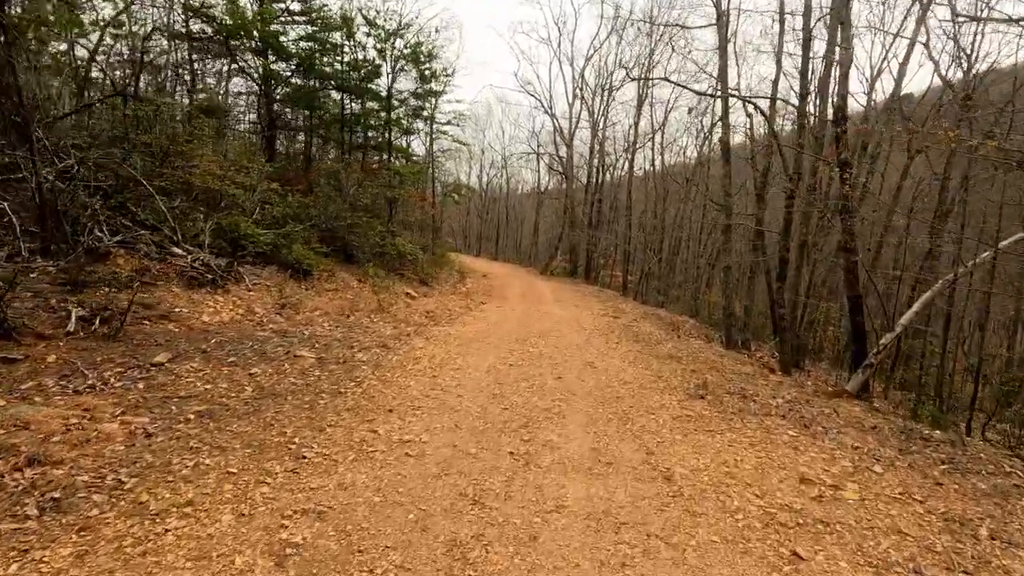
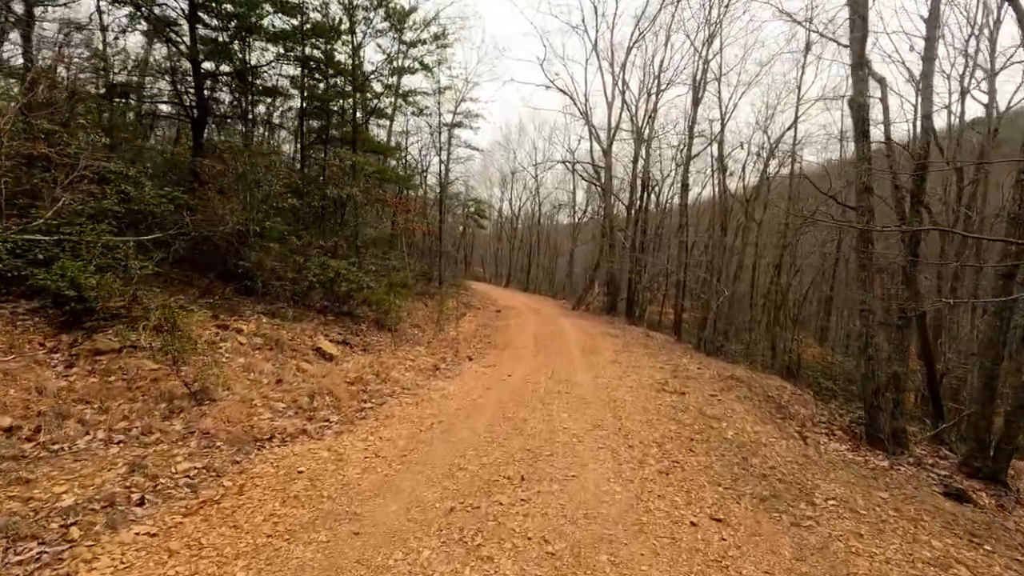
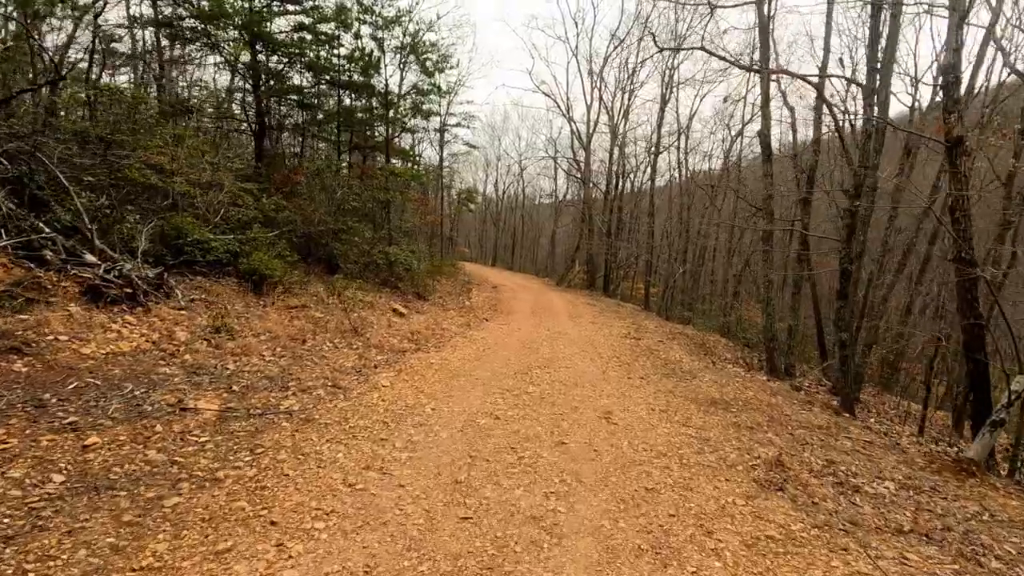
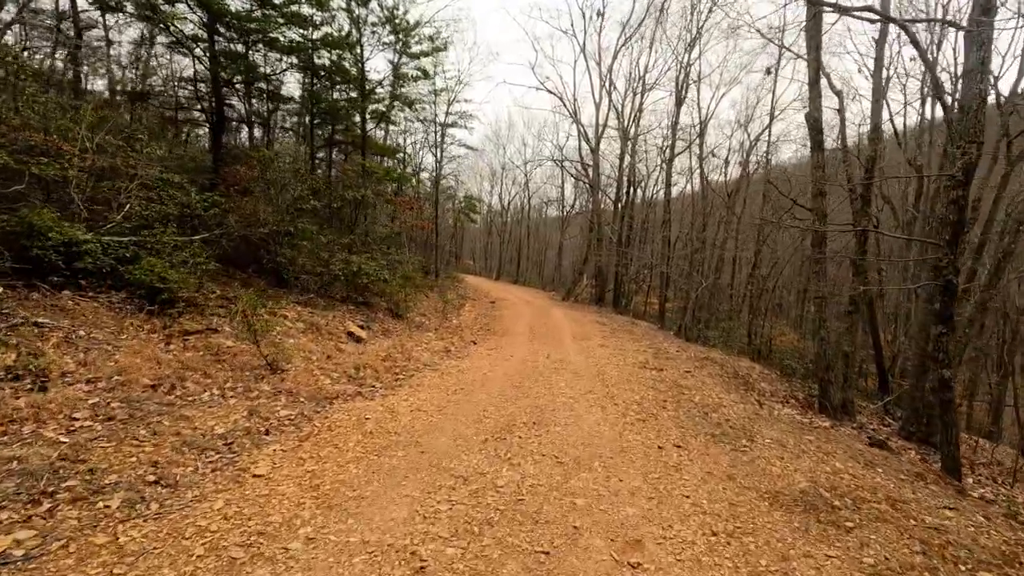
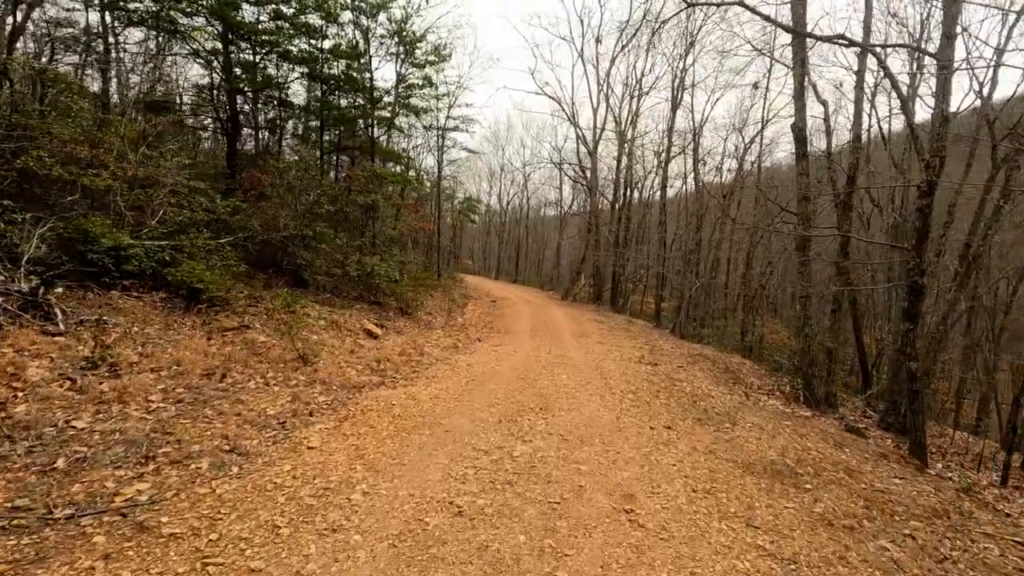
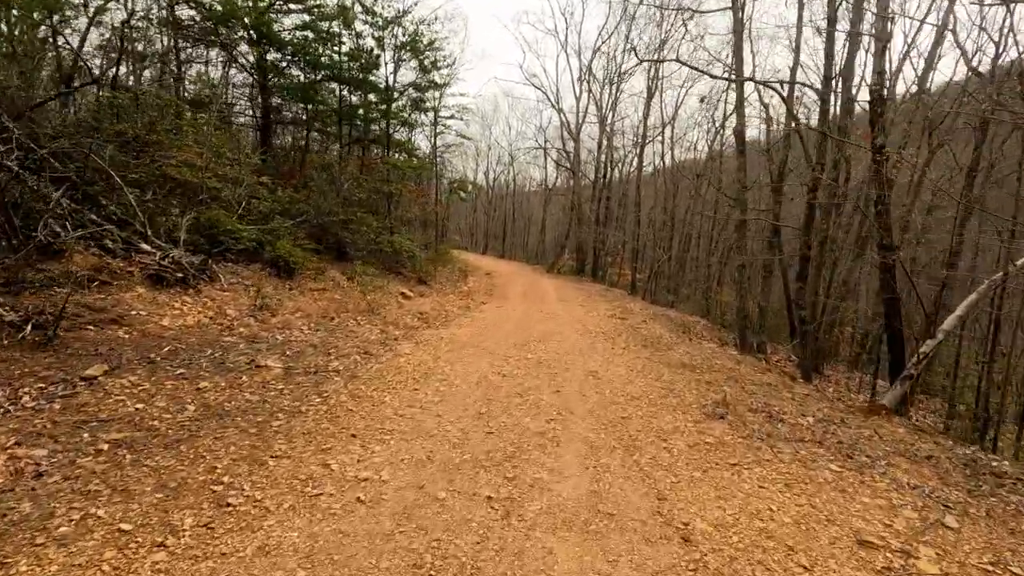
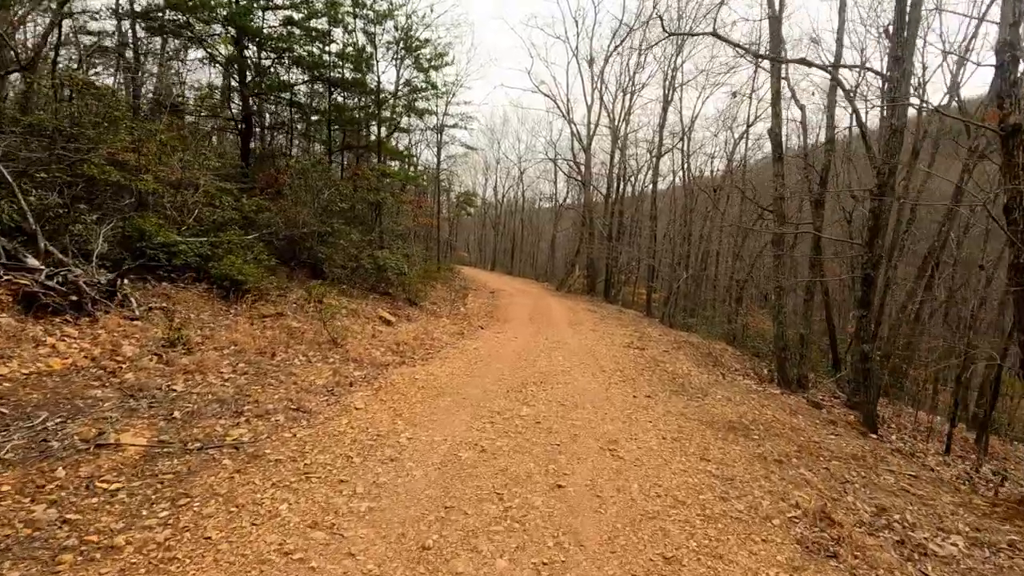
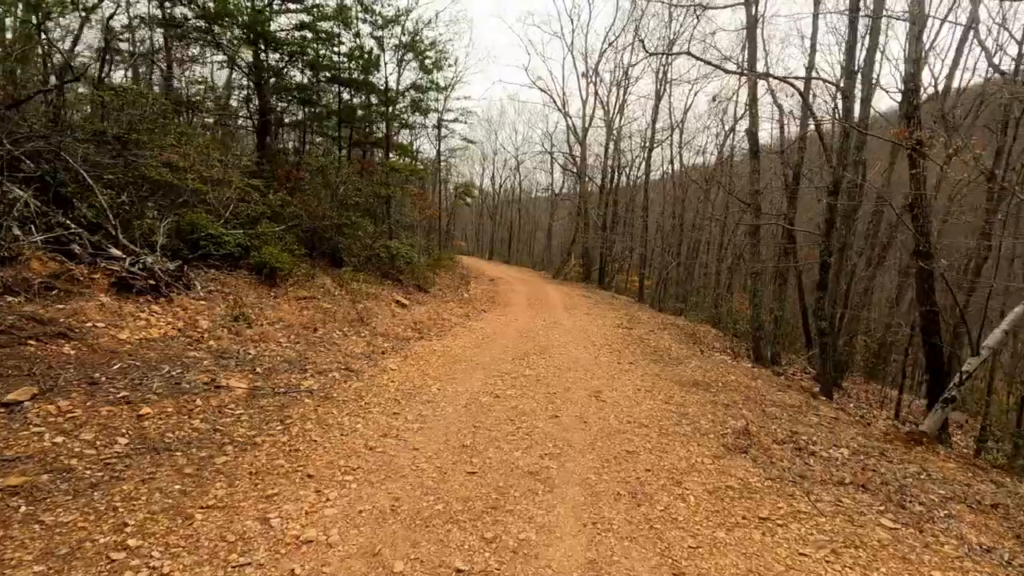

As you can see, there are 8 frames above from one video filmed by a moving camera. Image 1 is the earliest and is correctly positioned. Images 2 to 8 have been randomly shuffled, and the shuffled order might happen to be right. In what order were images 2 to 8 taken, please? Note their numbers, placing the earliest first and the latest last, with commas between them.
6, 8, 3, 7, 5, 4, 2
